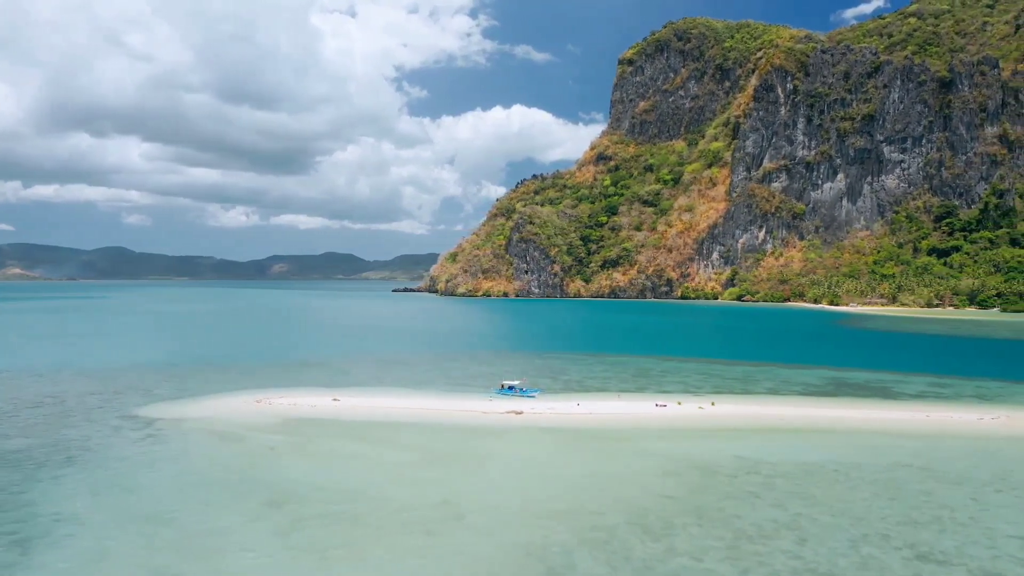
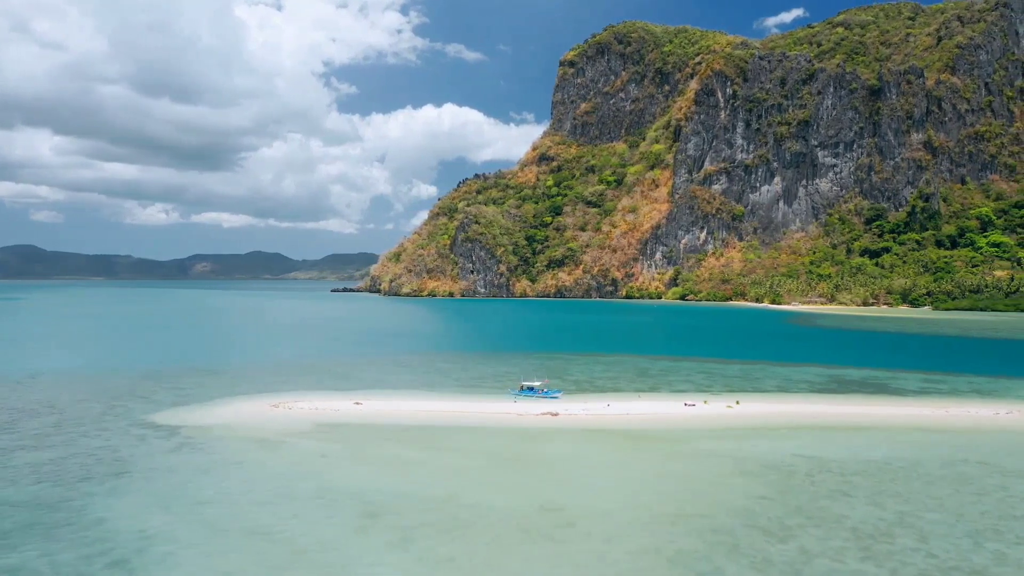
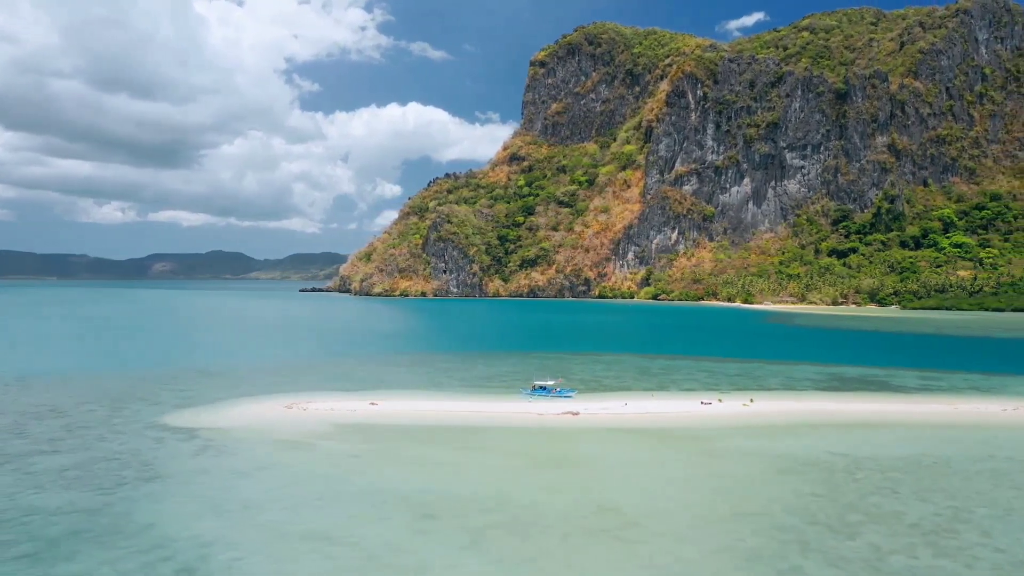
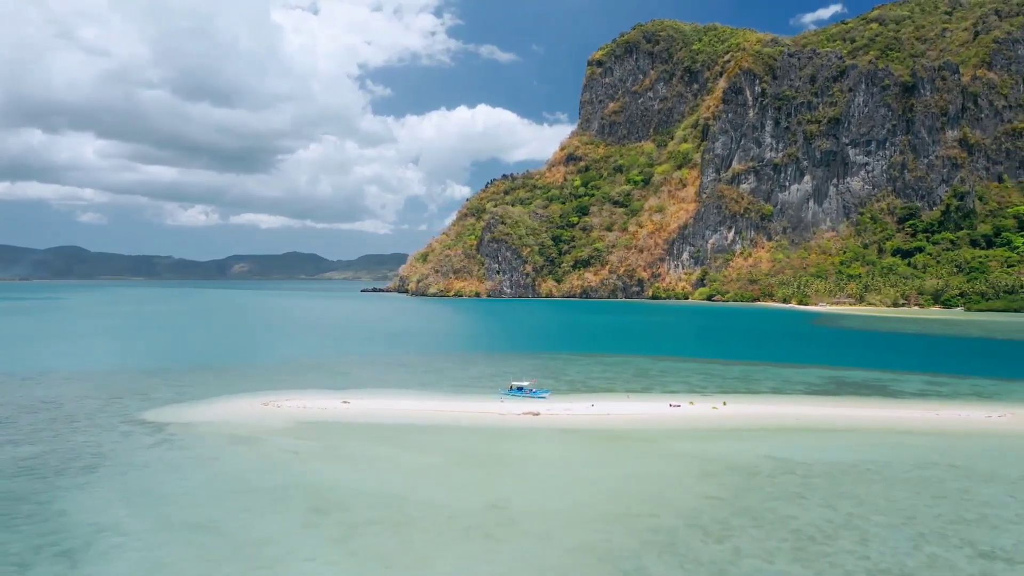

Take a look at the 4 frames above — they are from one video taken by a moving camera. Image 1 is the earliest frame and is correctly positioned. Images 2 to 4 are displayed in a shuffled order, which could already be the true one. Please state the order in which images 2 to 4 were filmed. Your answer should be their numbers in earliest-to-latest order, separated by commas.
4, 2, 3
